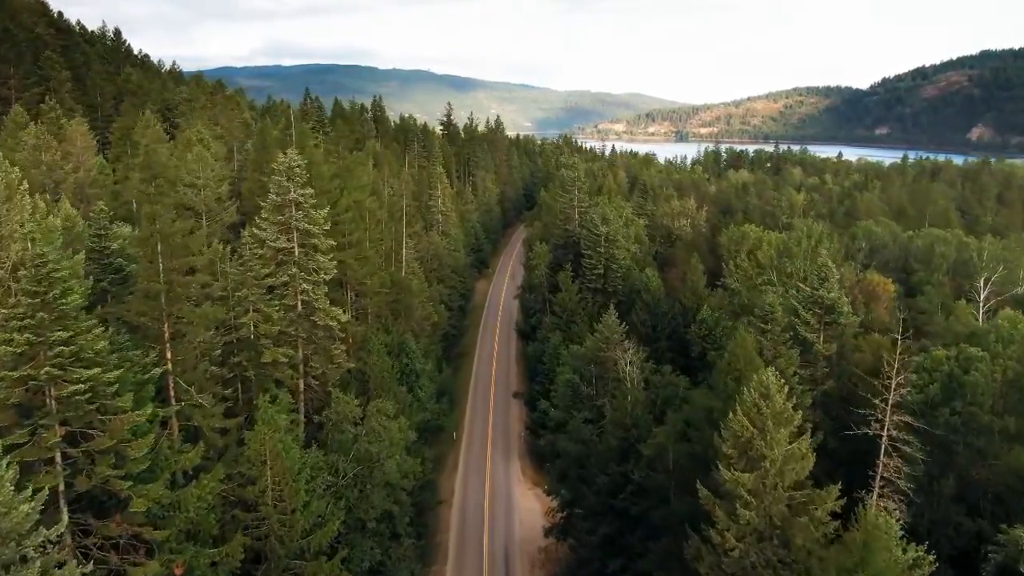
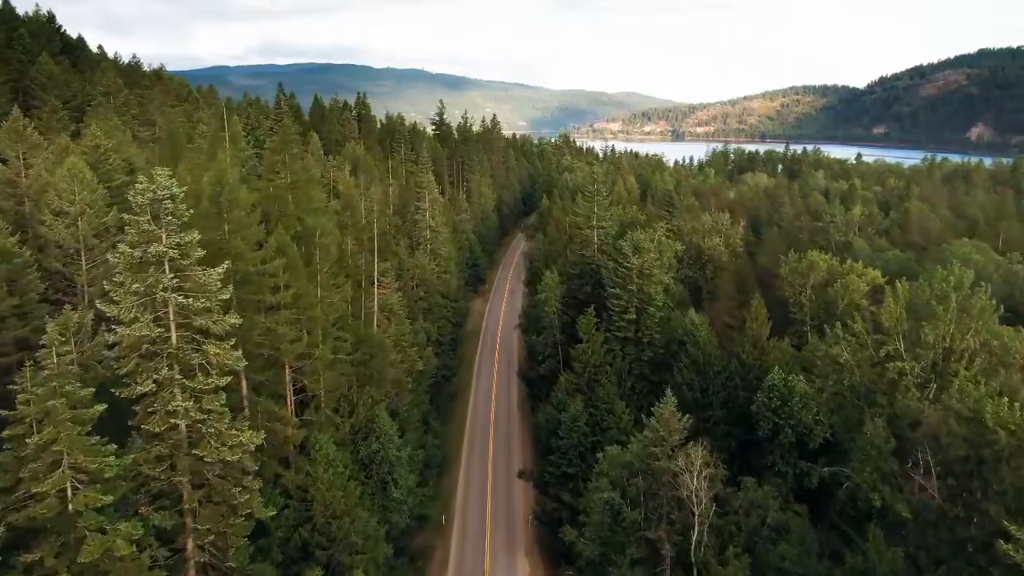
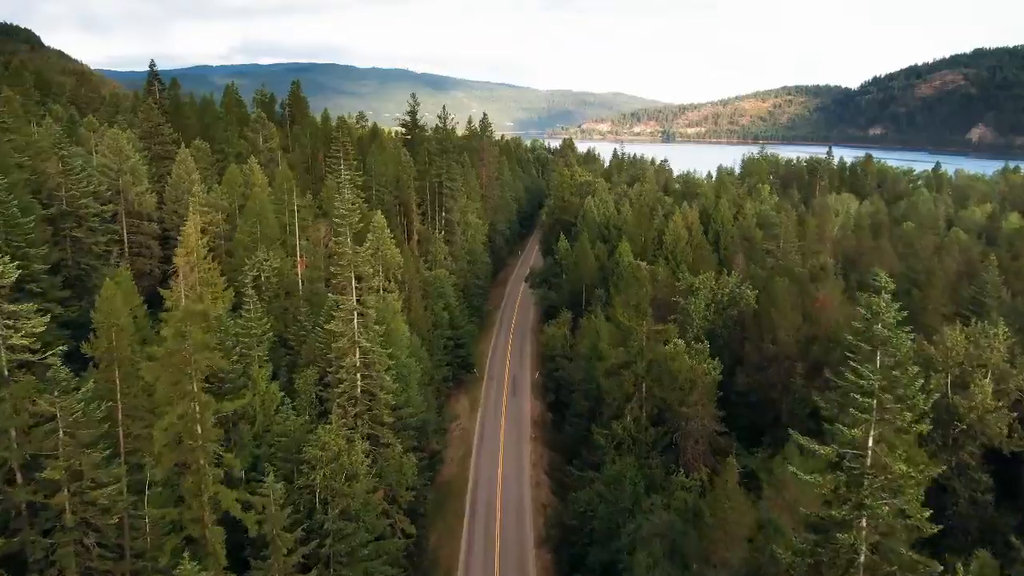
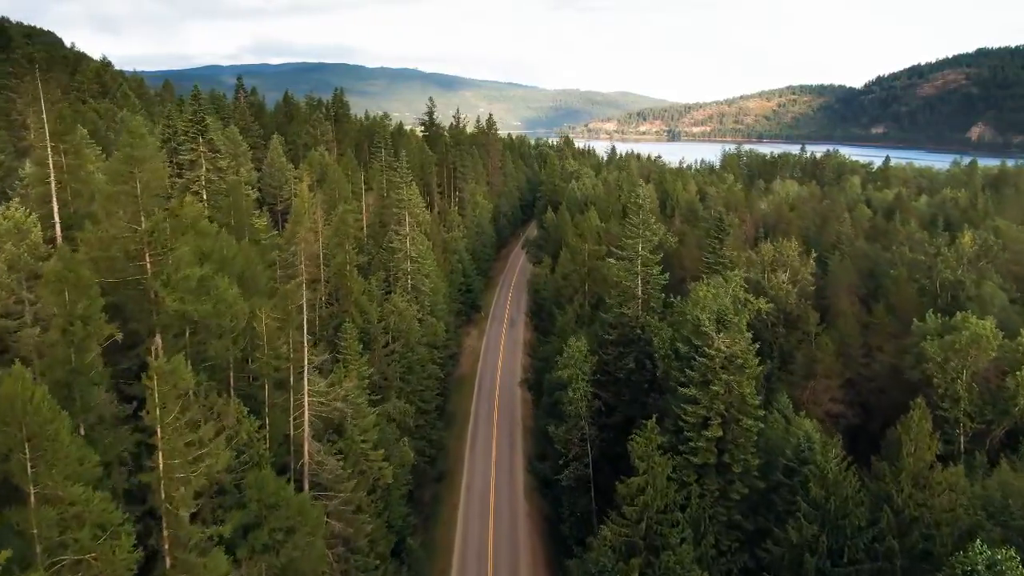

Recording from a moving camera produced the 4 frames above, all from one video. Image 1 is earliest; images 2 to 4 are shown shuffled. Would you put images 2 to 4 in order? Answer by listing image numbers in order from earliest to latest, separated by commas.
2, 4, 3
